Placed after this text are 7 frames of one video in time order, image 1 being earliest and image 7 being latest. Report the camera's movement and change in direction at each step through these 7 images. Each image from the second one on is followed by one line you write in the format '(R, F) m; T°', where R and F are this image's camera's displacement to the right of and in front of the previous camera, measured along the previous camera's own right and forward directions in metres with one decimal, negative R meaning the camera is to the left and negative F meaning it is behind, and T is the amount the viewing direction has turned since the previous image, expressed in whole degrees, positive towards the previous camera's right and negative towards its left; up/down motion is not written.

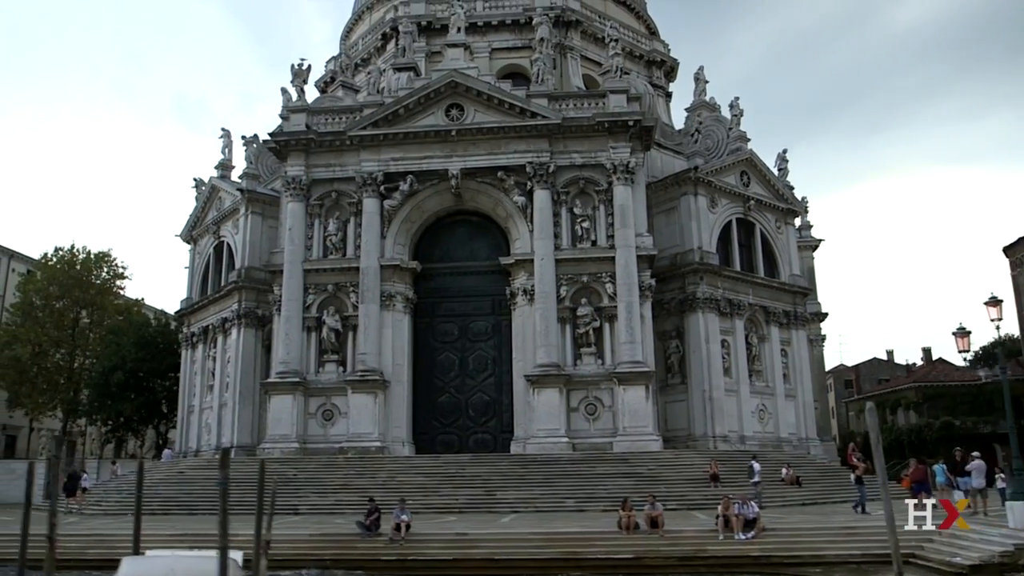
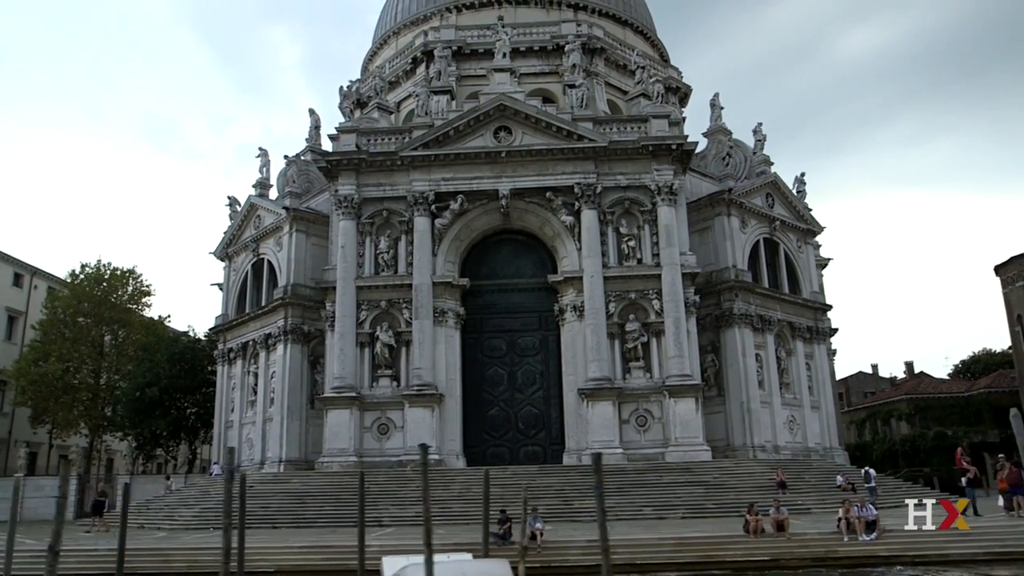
(-3.3, -0.9) m; +3°
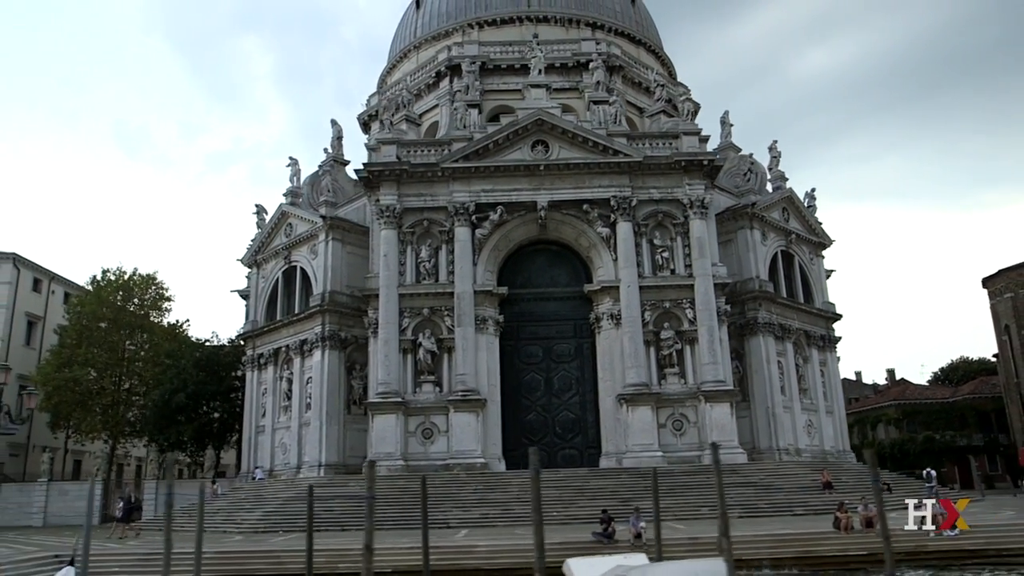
(-2.9, -0.9) m; +3°
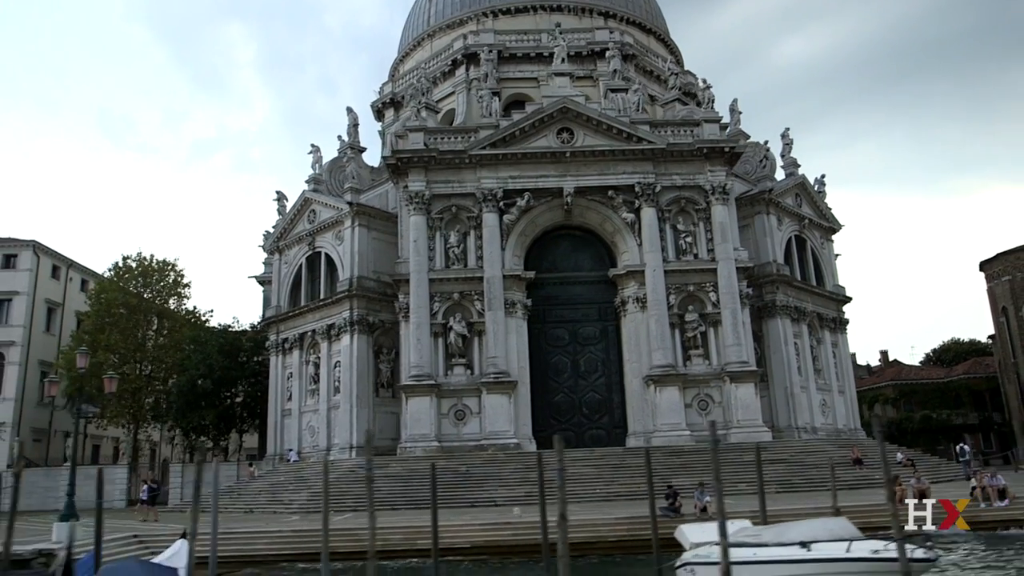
(-1.9, -0.6) m; +2°
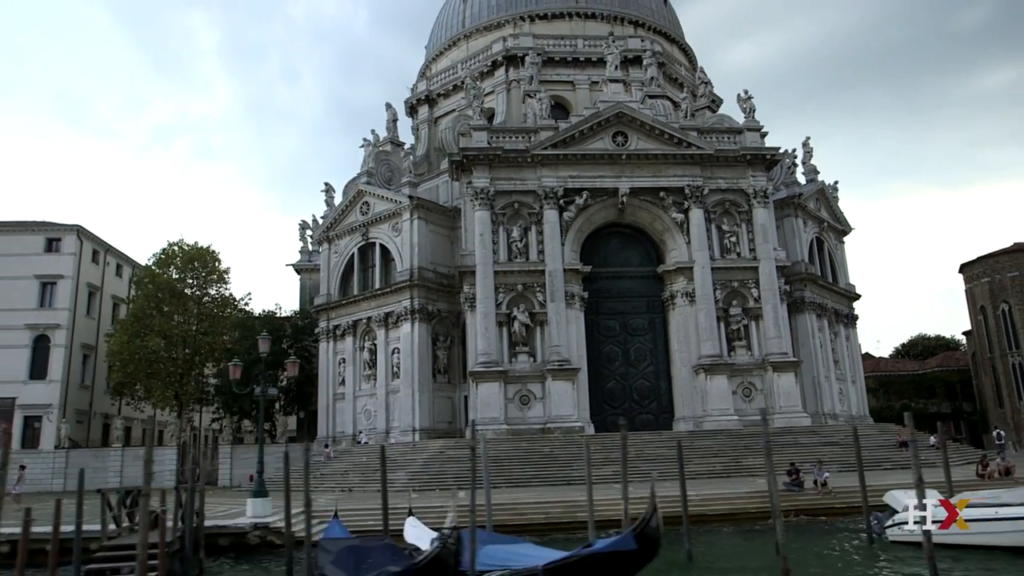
(-4.9, -1.7) m; +4°
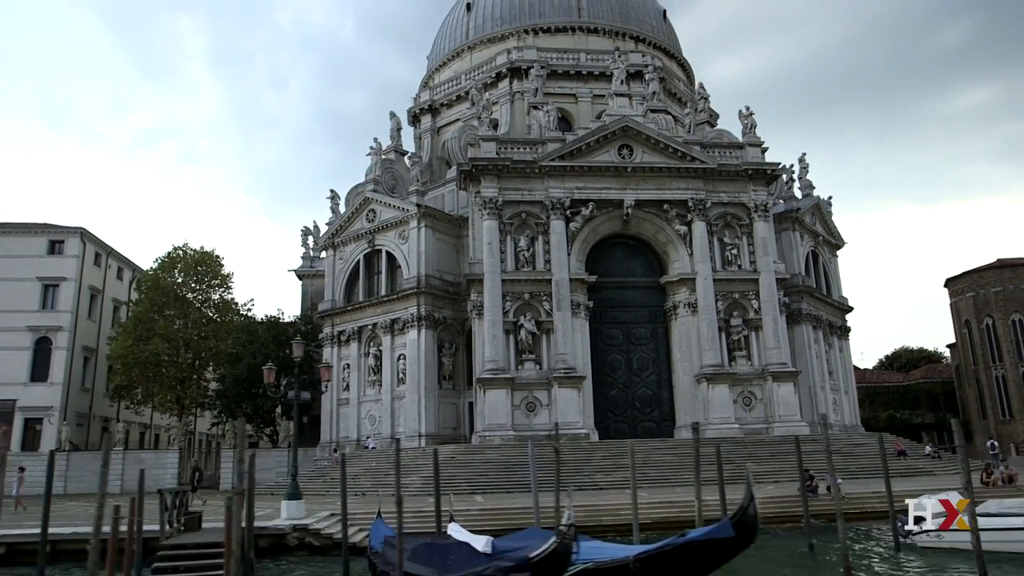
(-1.2, -0.5) m; +2°
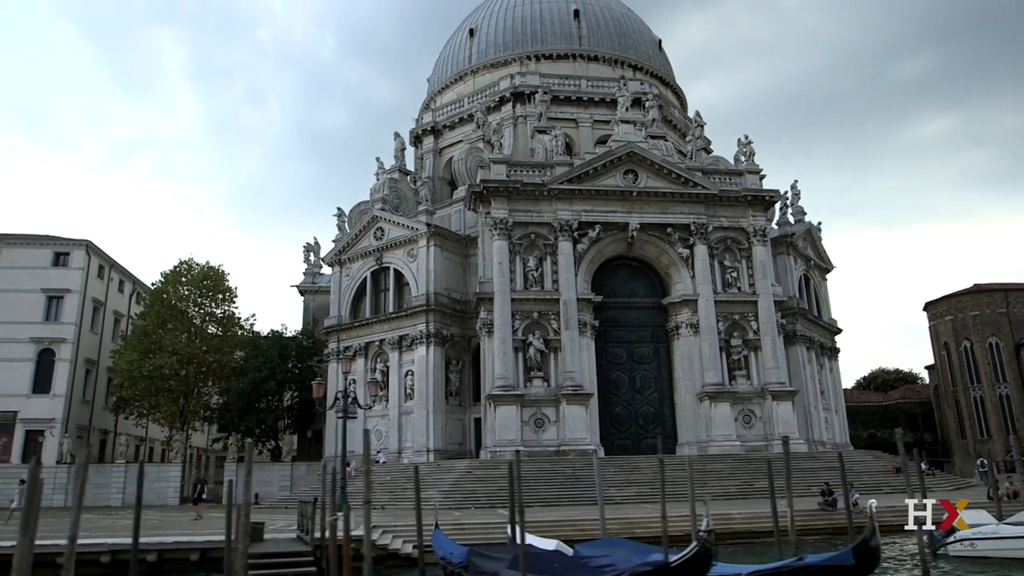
(-1.7, -0.8) m; +2°
